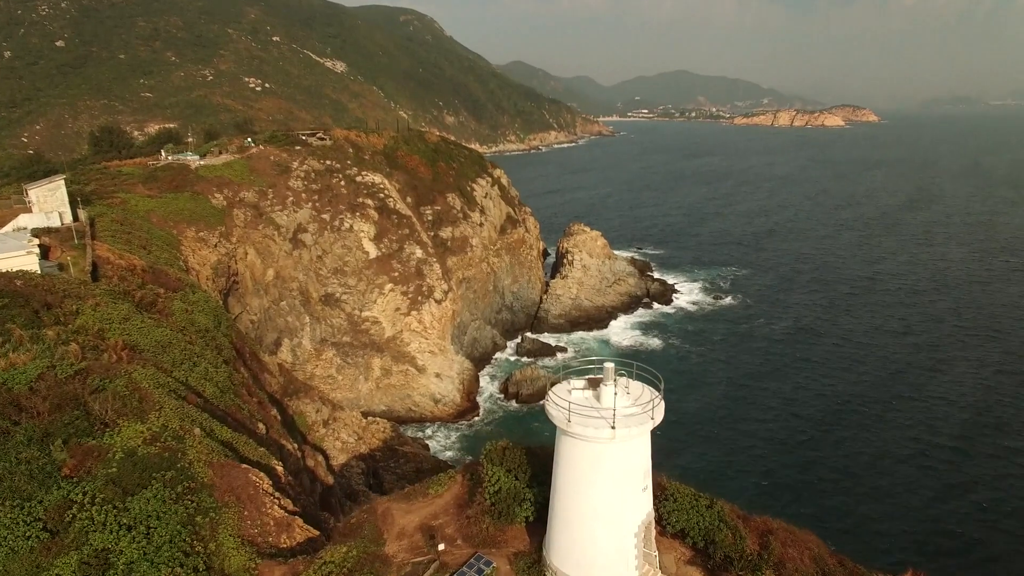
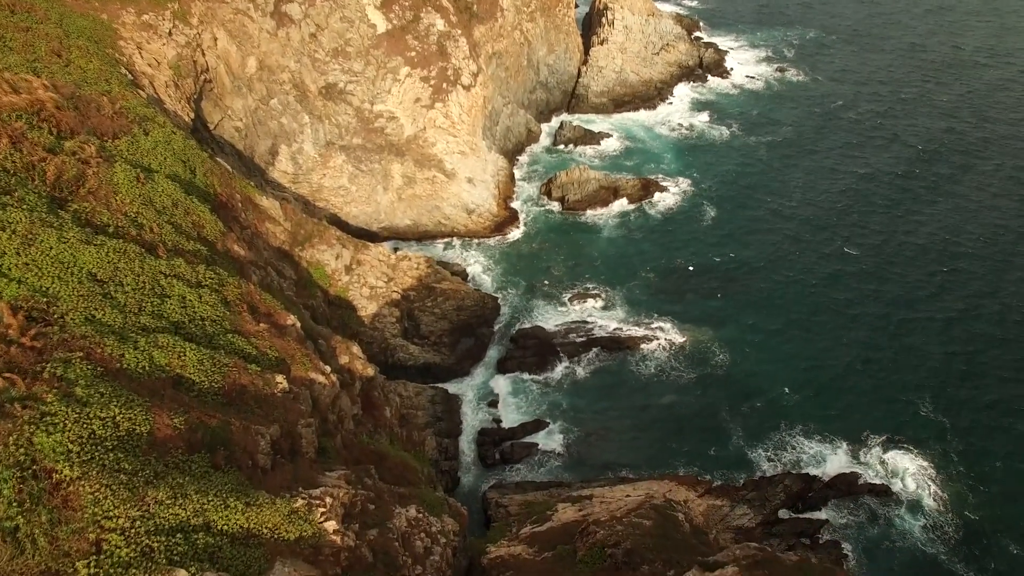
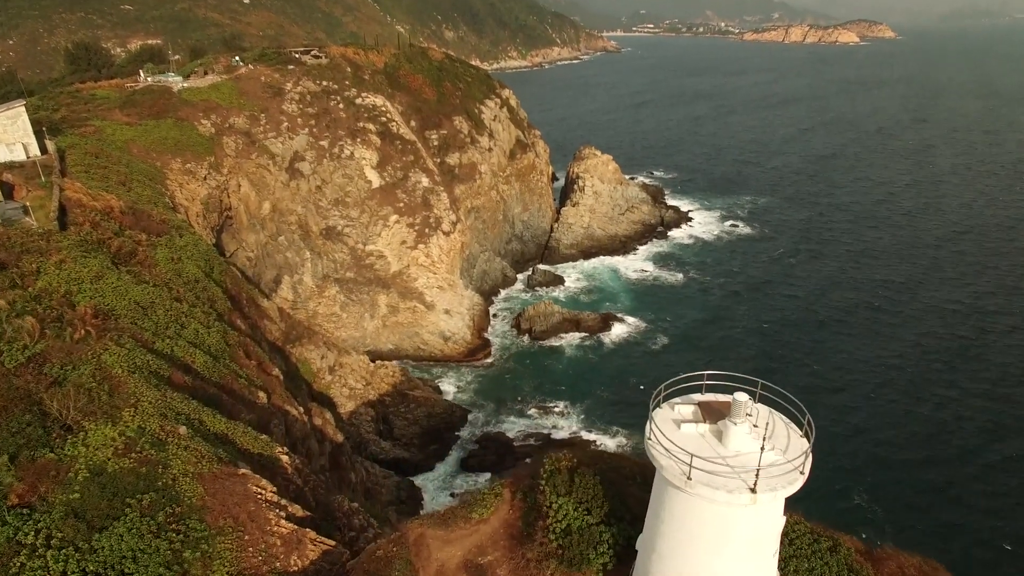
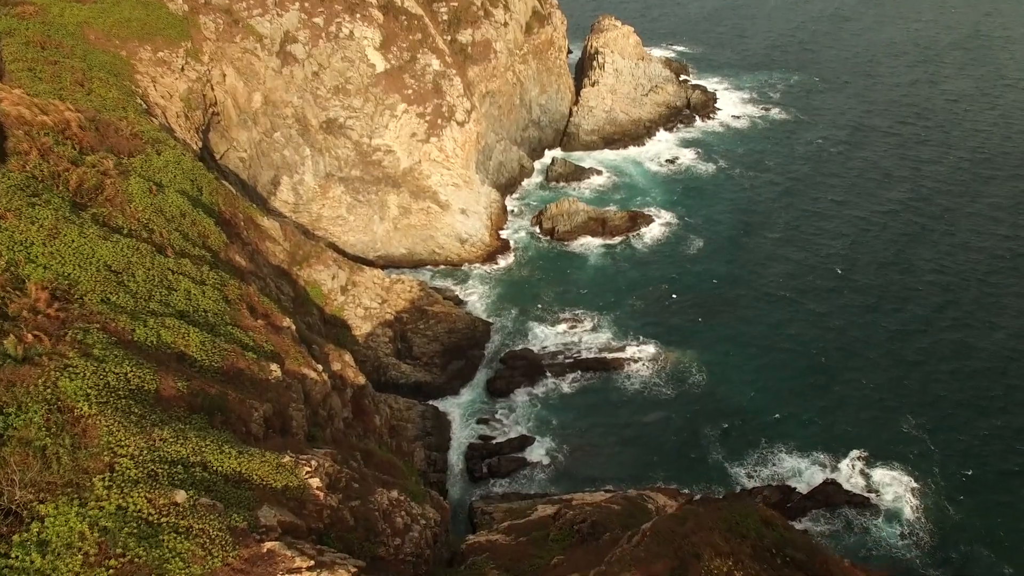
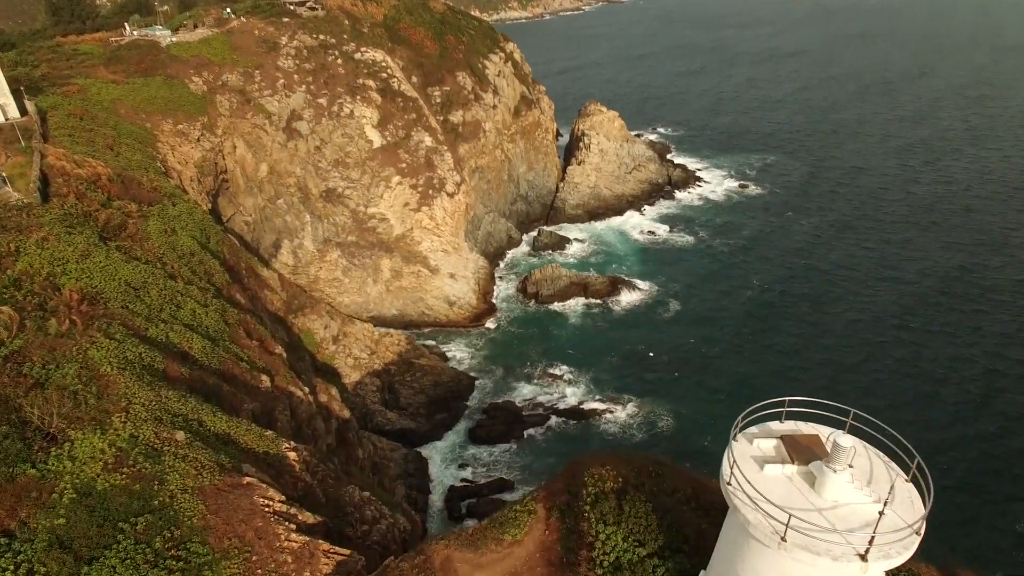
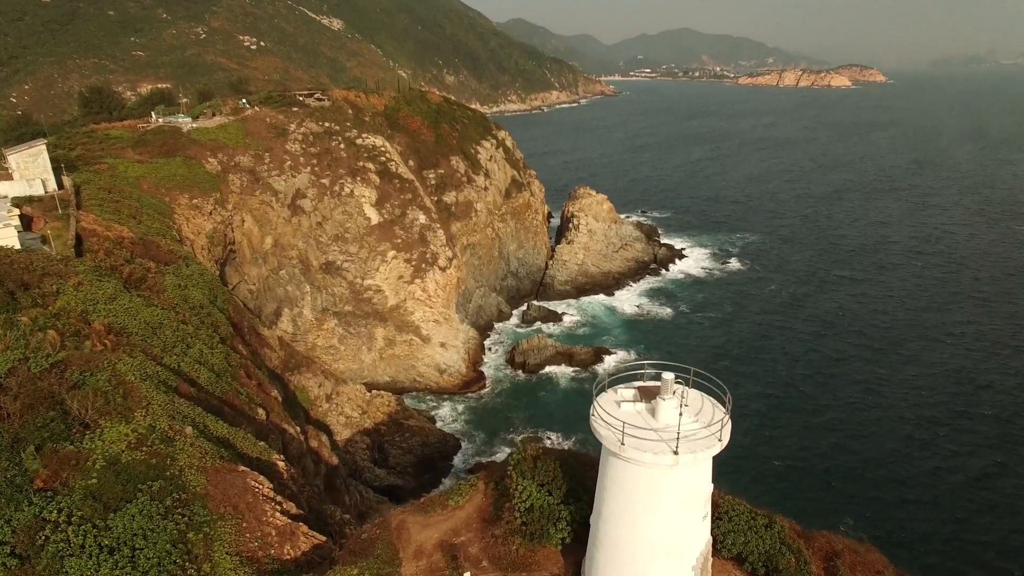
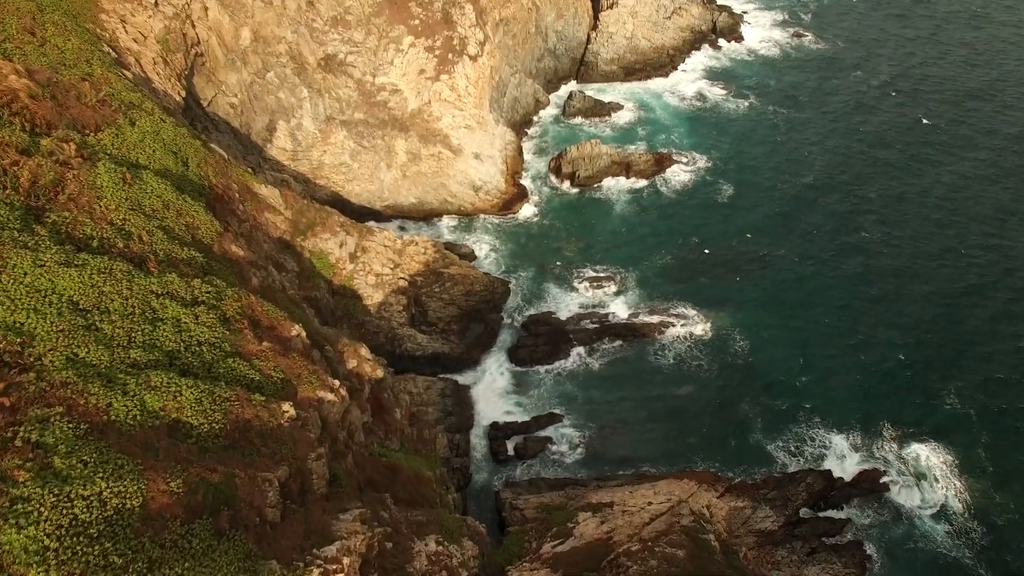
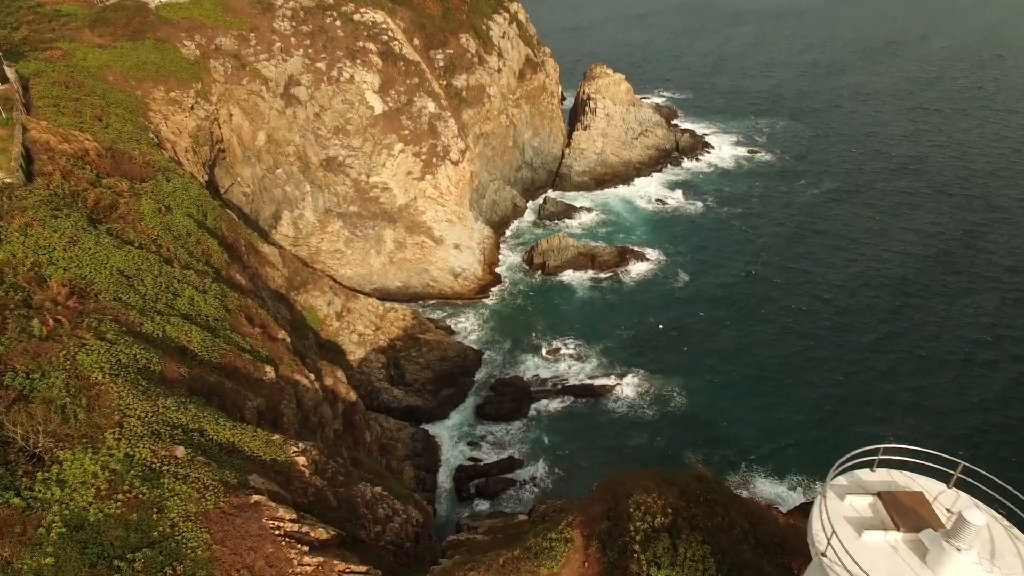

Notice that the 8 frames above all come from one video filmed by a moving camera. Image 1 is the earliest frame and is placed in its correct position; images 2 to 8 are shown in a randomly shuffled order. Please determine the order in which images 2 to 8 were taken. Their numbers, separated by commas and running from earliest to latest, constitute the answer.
6, 3, 5, 8, 4, 2, 7
